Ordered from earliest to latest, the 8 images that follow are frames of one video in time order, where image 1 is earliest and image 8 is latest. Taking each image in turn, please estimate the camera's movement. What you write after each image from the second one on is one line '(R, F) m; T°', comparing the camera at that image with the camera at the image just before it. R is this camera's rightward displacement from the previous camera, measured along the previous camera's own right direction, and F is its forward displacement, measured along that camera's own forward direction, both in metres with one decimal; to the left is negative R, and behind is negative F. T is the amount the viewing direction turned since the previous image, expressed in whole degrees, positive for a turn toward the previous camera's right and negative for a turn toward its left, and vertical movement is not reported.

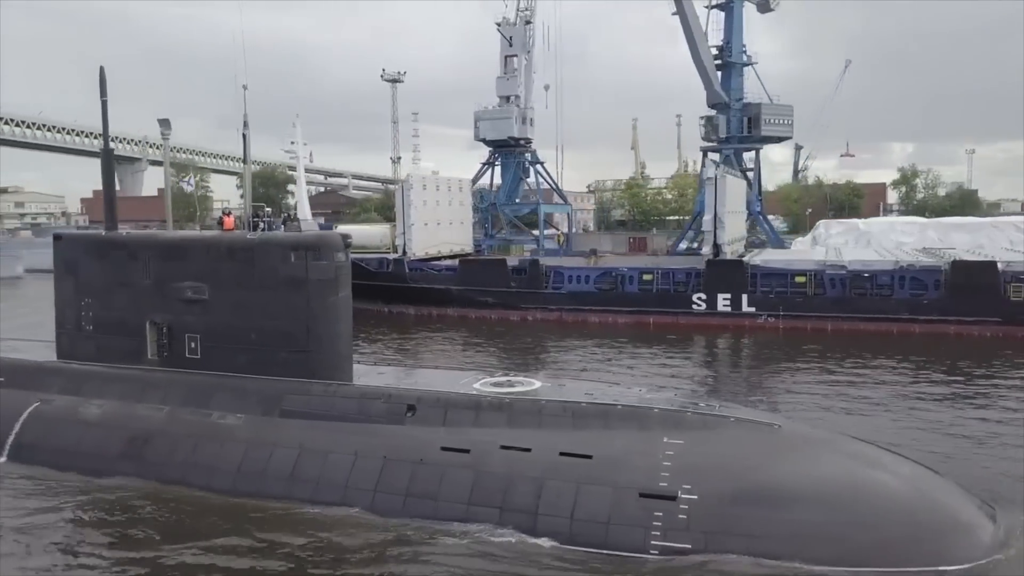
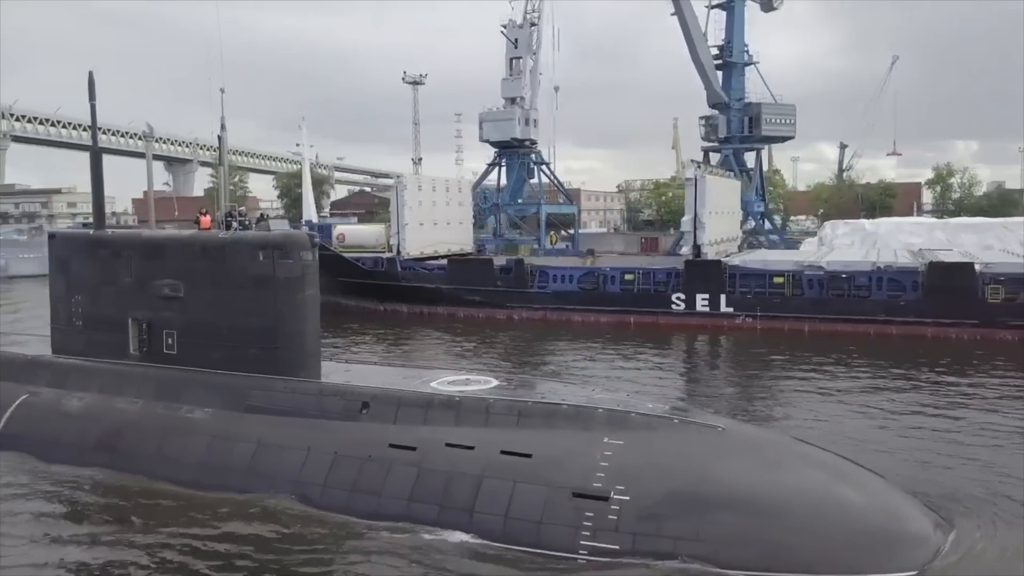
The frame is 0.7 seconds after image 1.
(+0.8, -0.1) m; -3°
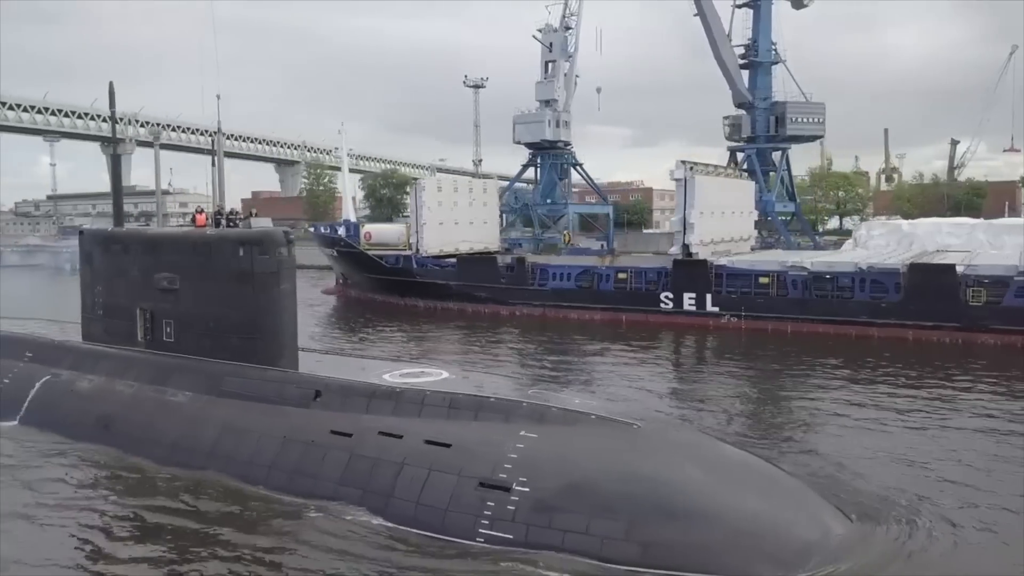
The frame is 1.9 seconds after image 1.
(+1.5, -0.1) m; -8°
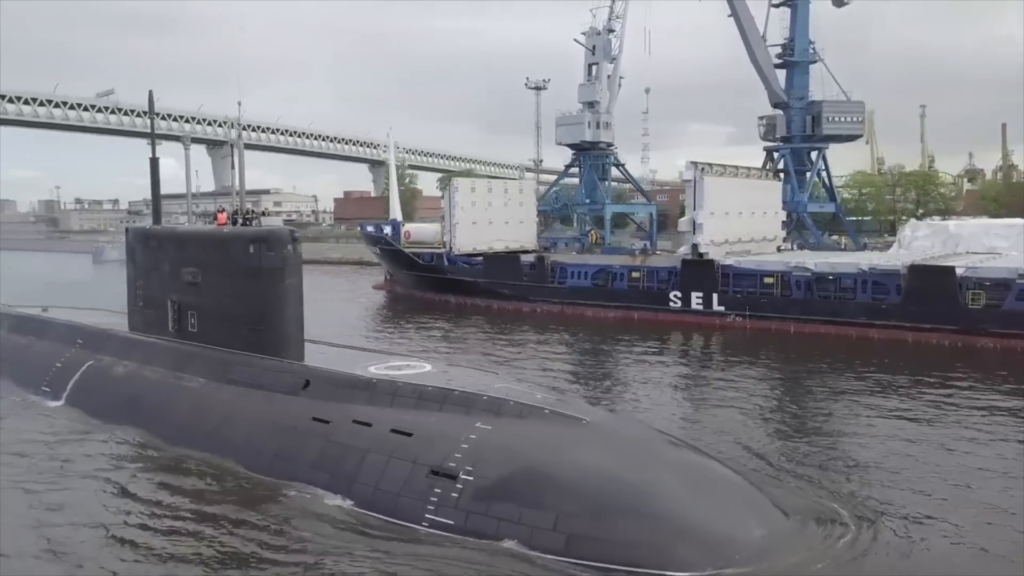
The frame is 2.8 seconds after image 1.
(+1.2, -0.1) m; -7°
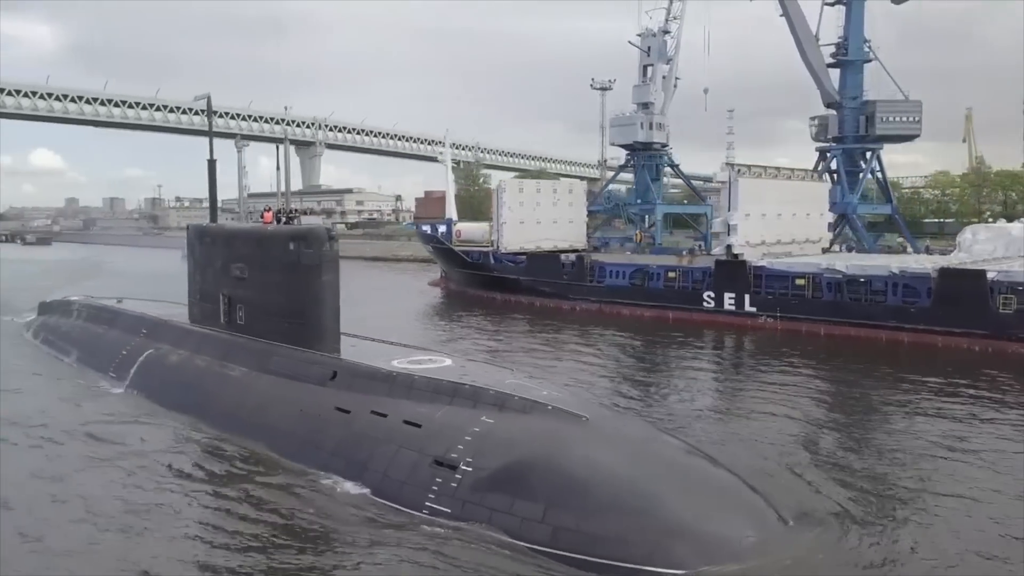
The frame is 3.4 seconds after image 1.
(+0.7, -0.1) m; -6°
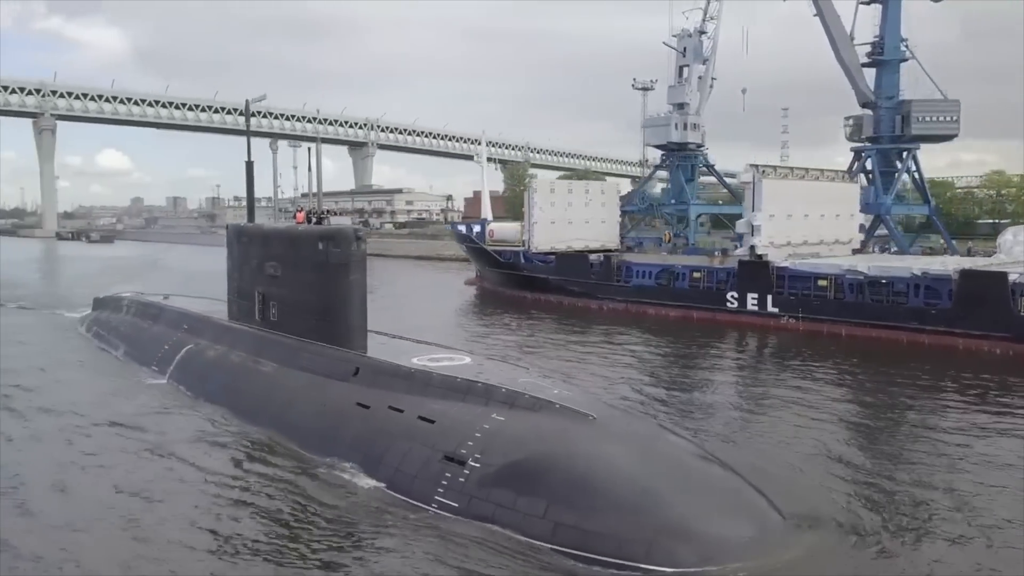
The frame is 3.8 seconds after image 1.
(+0.4, -0.1) m; -4°
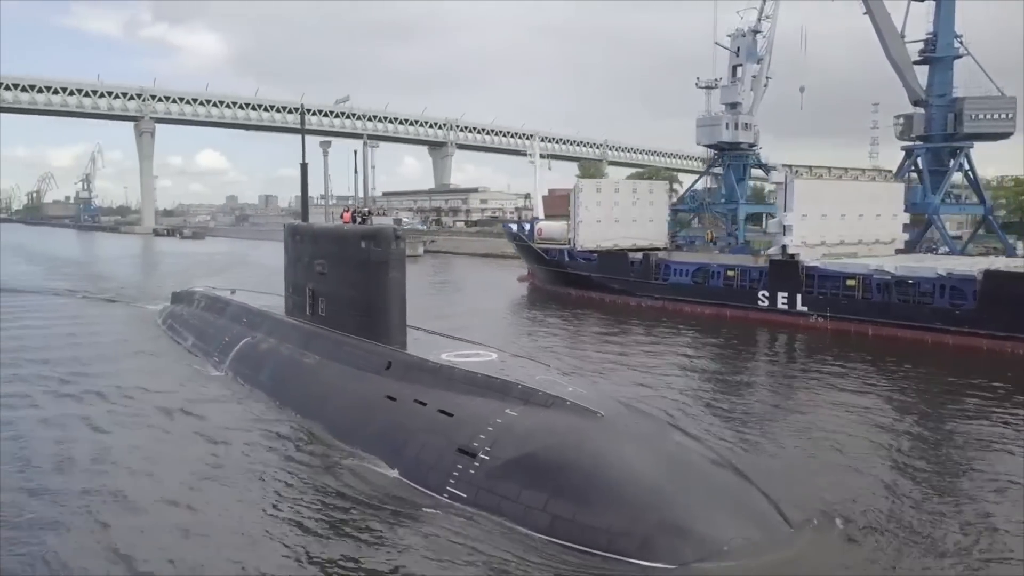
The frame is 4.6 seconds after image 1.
(+0.6, -0.2) m; -6°
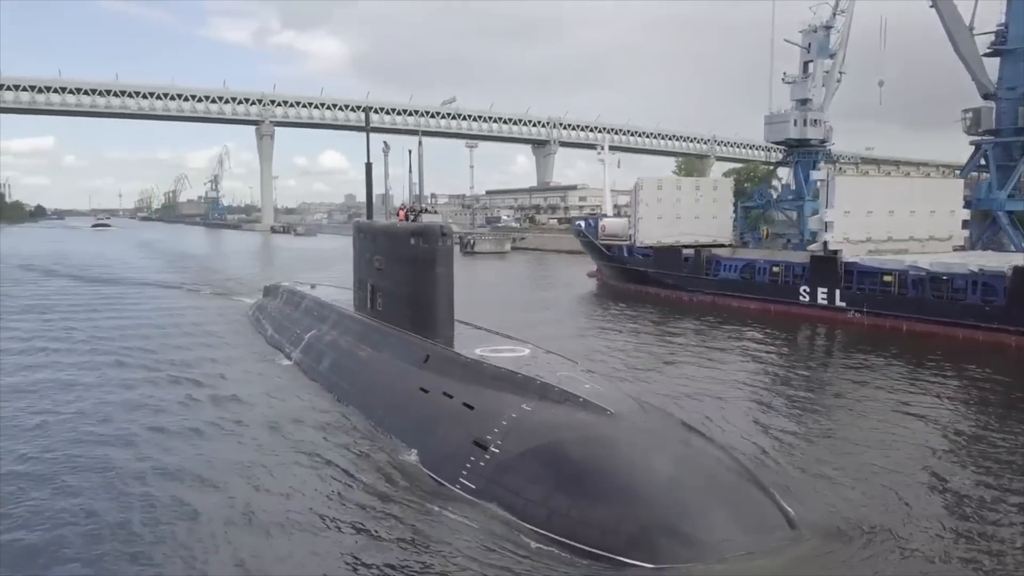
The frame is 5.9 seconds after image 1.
(+0.9, -0.2) m; -8°
